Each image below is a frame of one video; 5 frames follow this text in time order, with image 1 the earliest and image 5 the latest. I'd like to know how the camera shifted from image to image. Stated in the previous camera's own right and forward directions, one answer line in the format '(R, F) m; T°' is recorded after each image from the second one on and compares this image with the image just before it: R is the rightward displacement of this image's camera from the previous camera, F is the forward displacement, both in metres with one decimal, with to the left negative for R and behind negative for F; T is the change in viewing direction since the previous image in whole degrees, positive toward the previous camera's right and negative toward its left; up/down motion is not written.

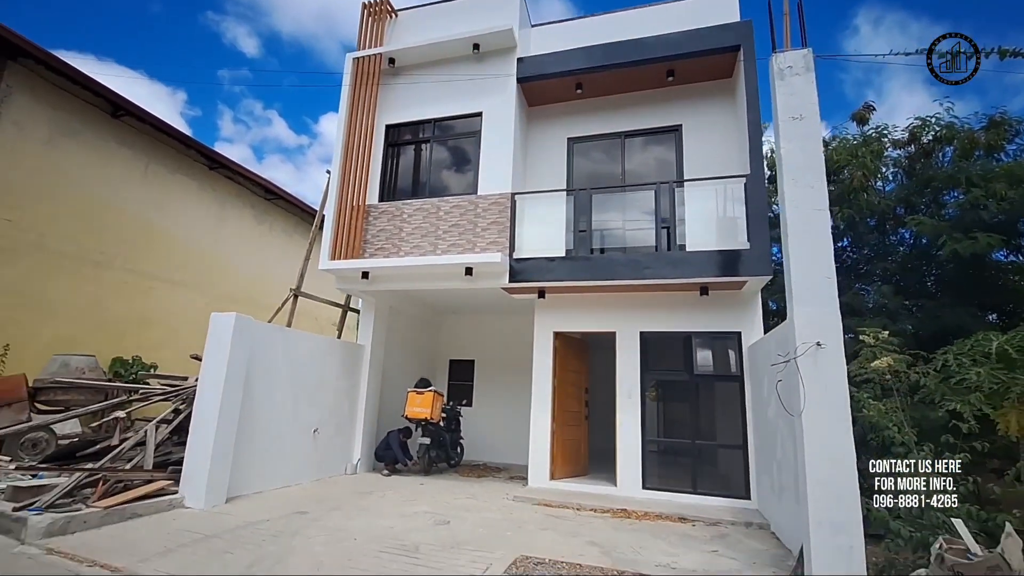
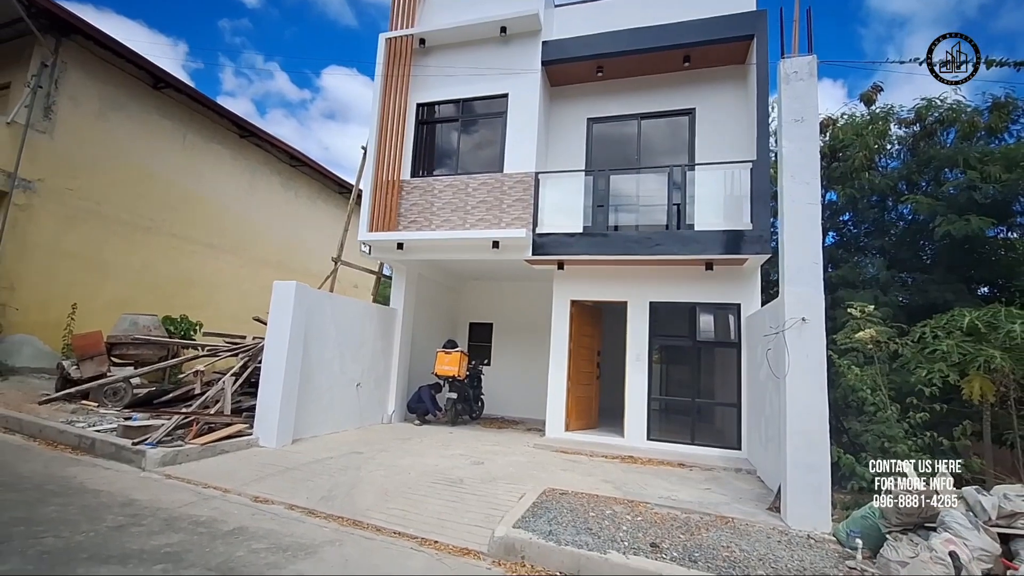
(-0.3, -0.7) m; 0°
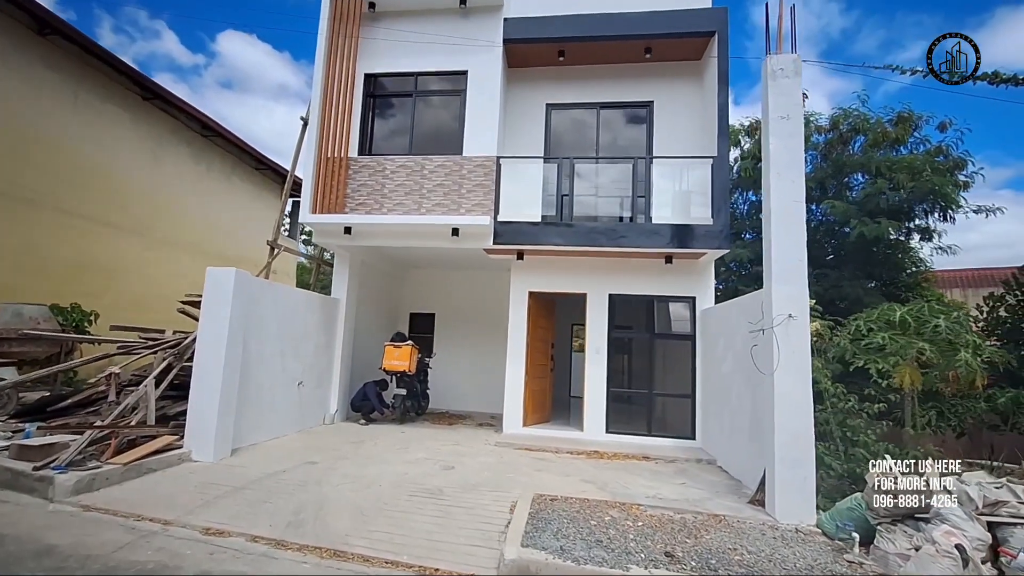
(-0.6, +0.4) m; +9°
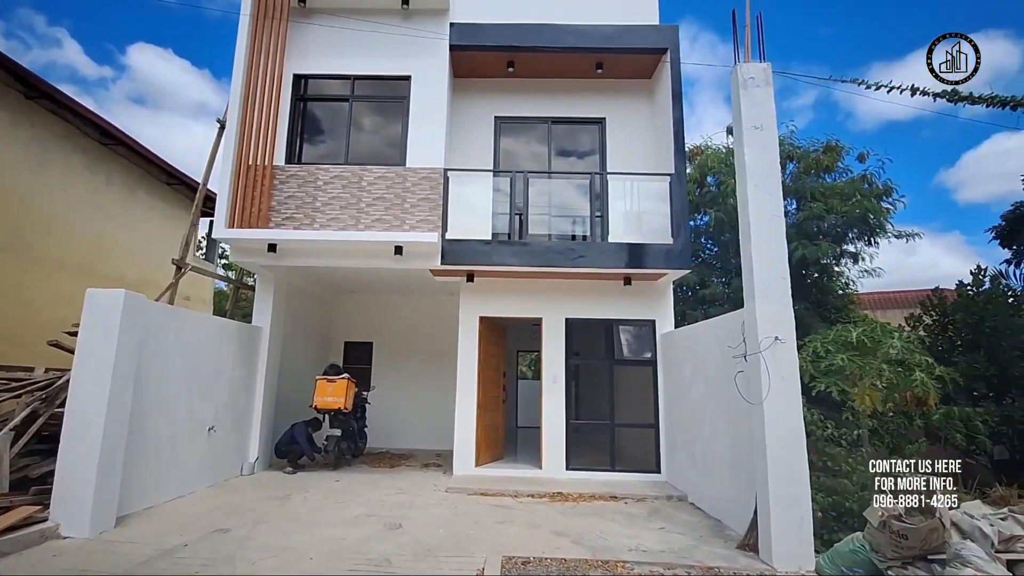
(-0.2, +0.7) m; +7°
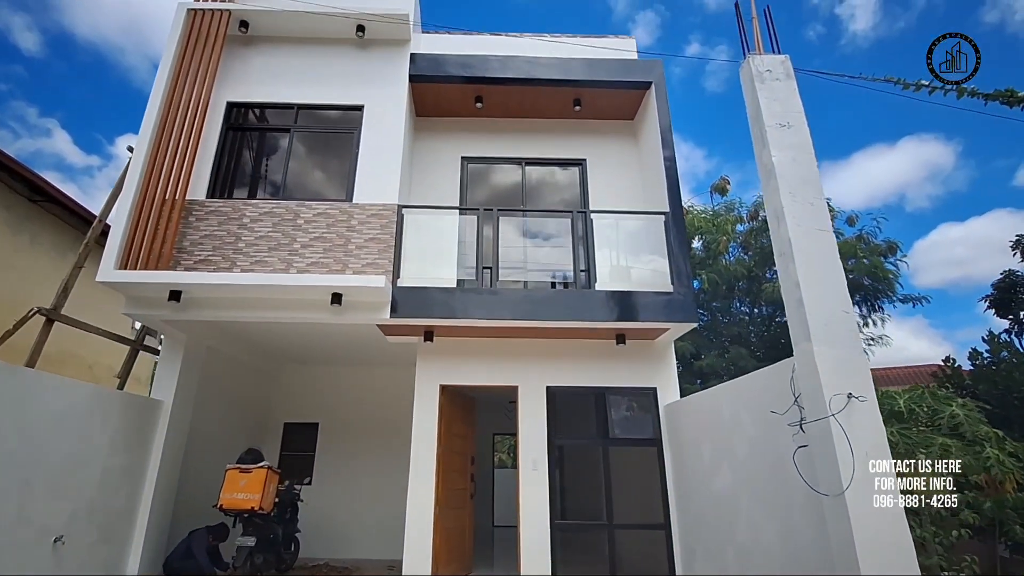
(+0.1, +1.3) m; +2°
